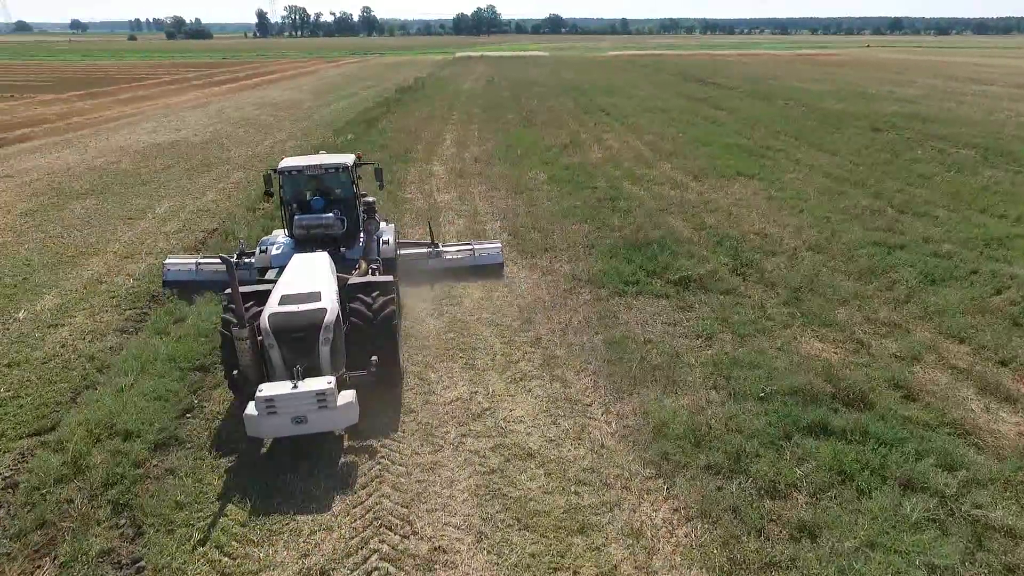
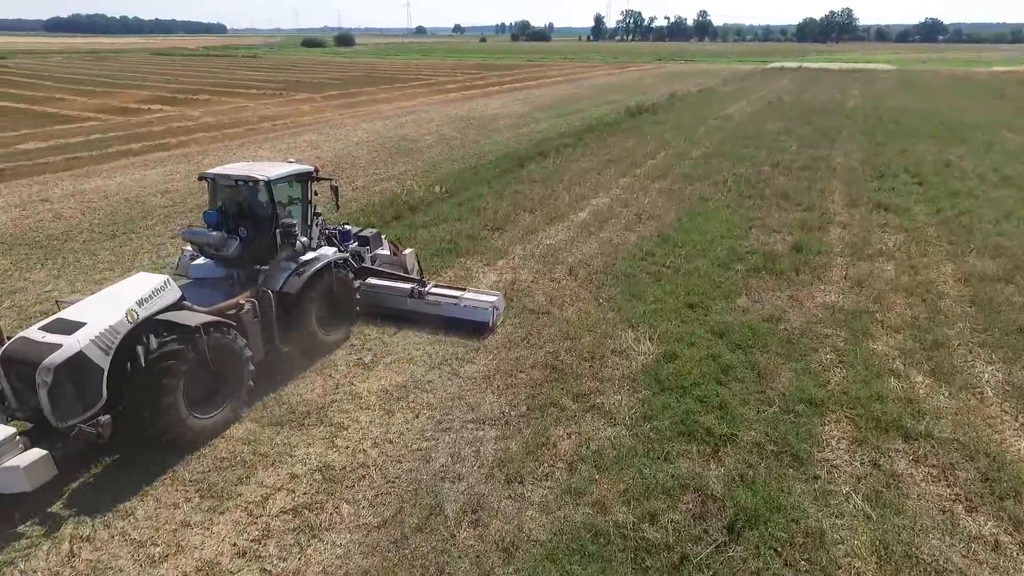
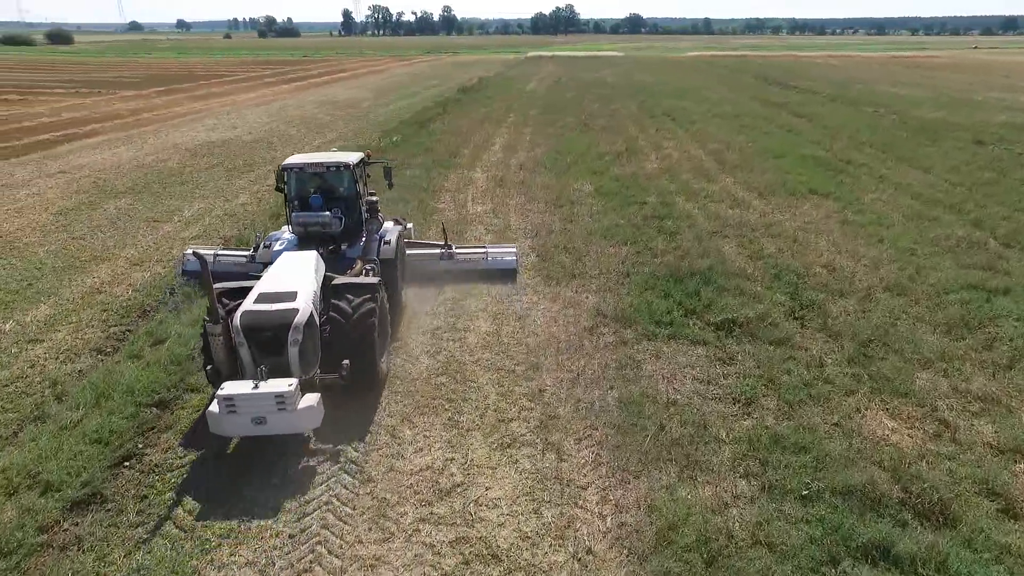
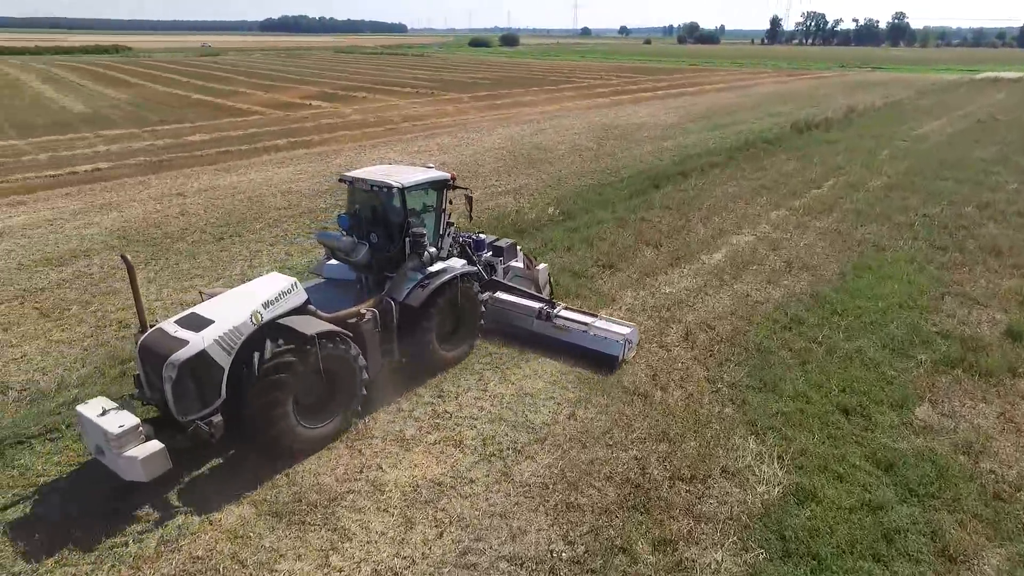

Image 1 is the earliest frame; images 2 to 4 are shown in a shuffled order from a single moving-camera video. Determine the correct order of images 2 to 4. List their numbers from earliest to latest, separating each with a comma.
3, 2, 4
